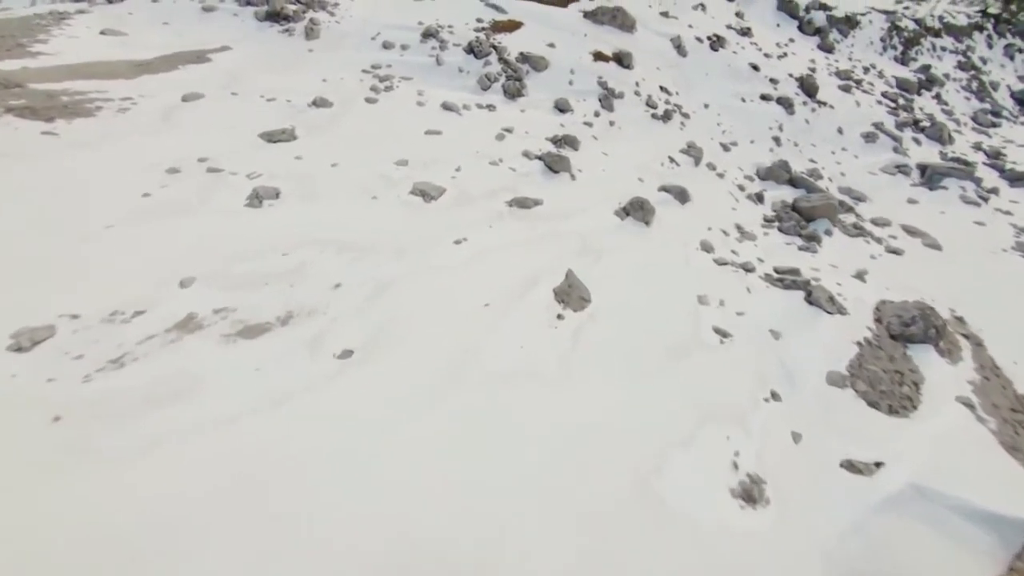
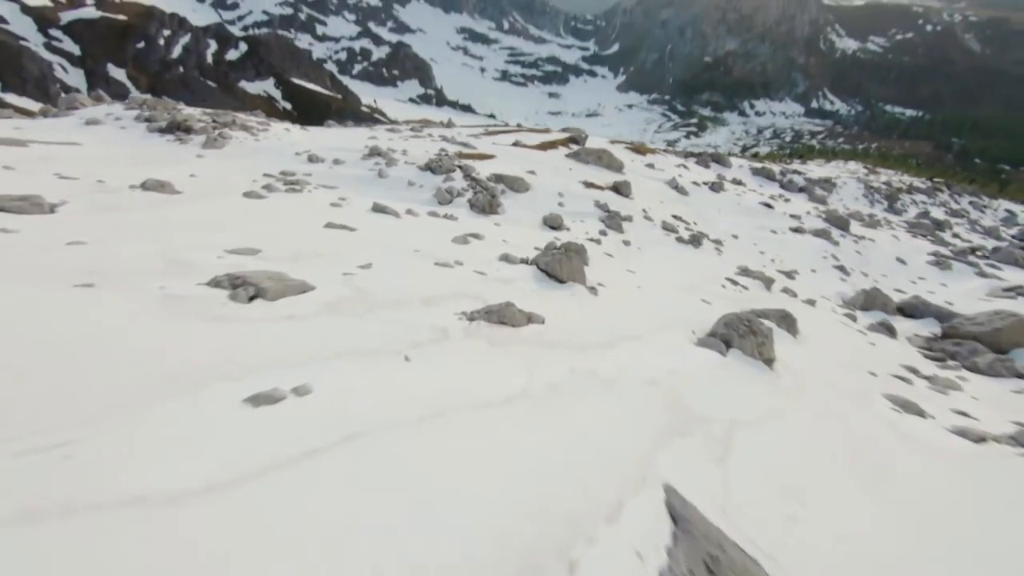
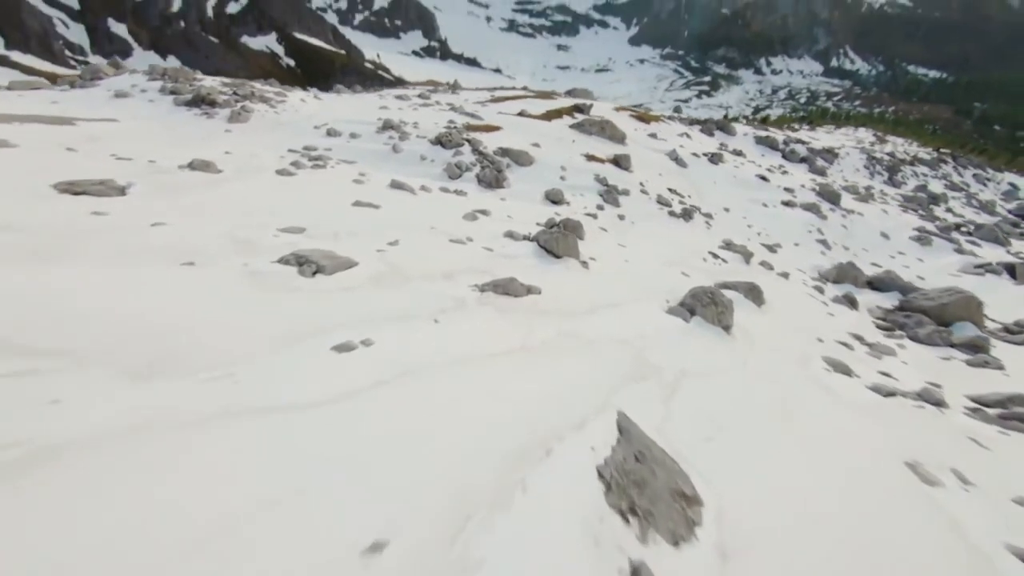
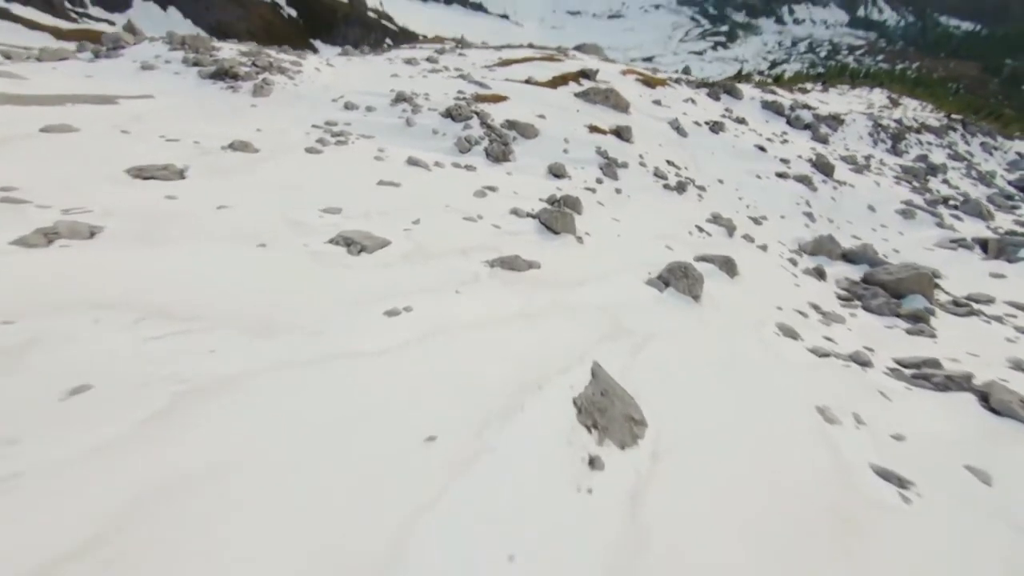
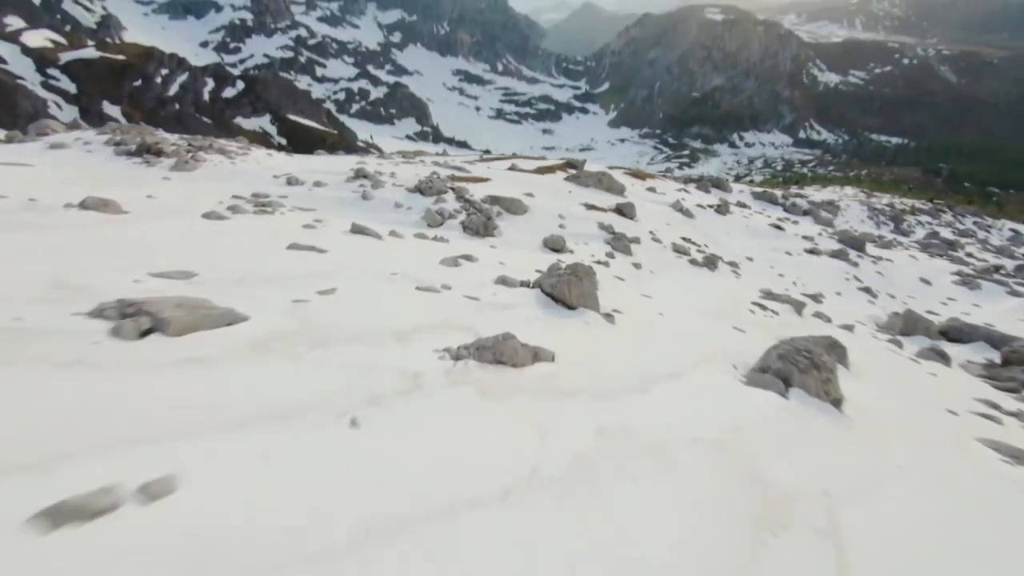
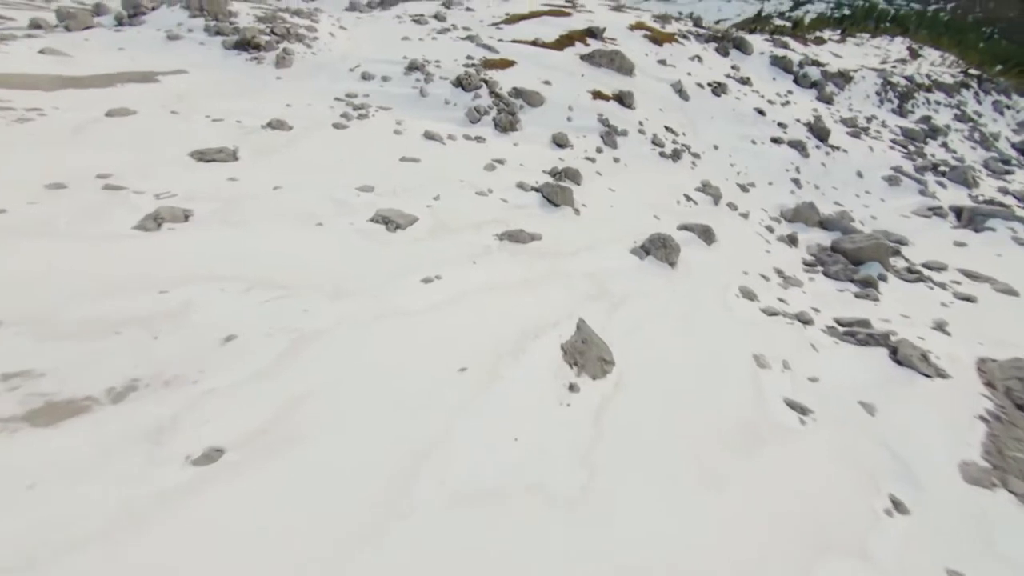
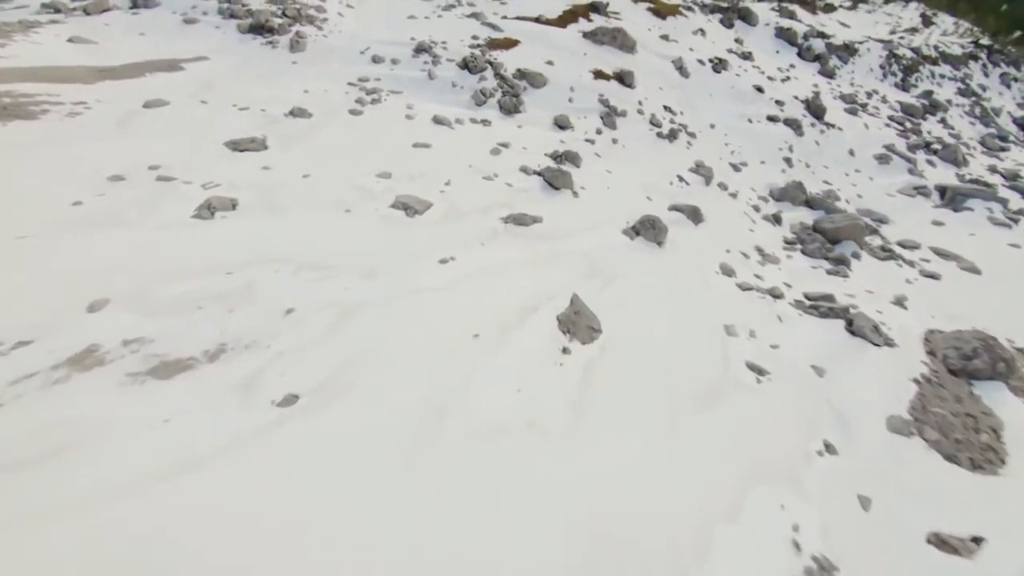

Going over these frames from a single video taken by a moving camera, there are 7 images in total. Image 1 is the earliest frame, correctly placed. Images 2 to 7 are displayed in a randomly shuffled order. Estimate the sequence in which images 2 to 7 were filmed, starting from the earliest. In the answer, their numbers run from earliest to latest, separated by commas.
7, 6, 4, 3, 2, 5
